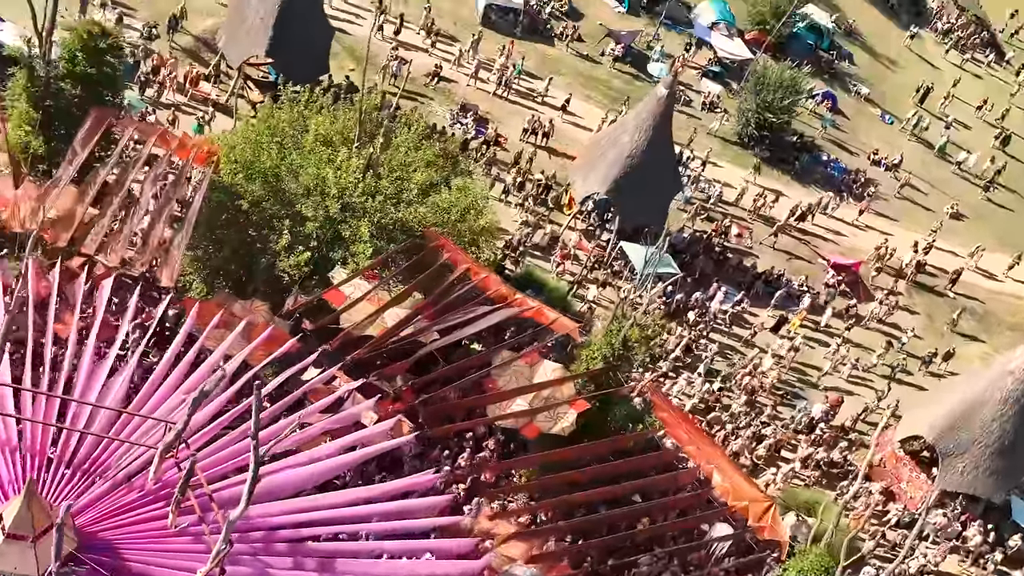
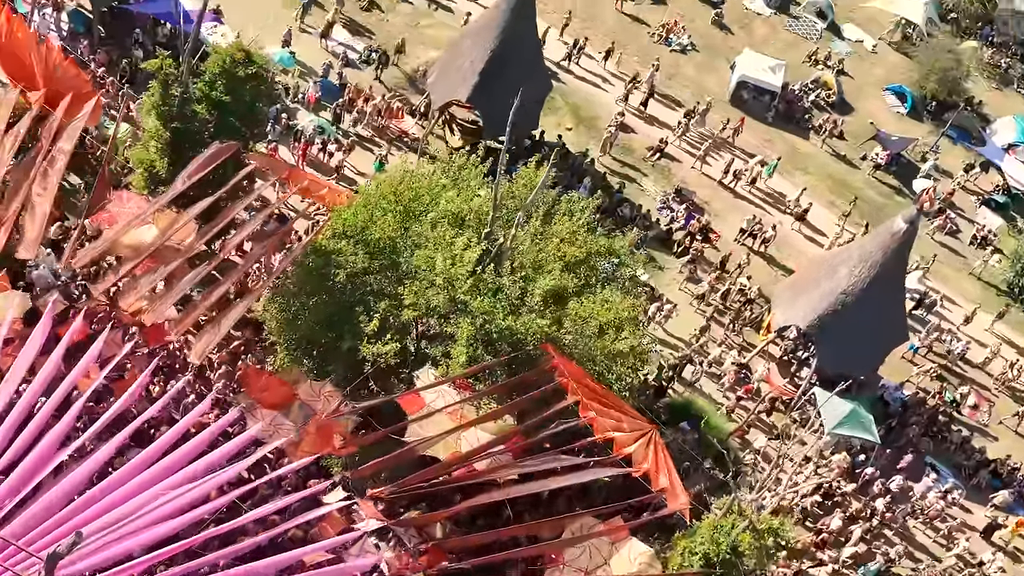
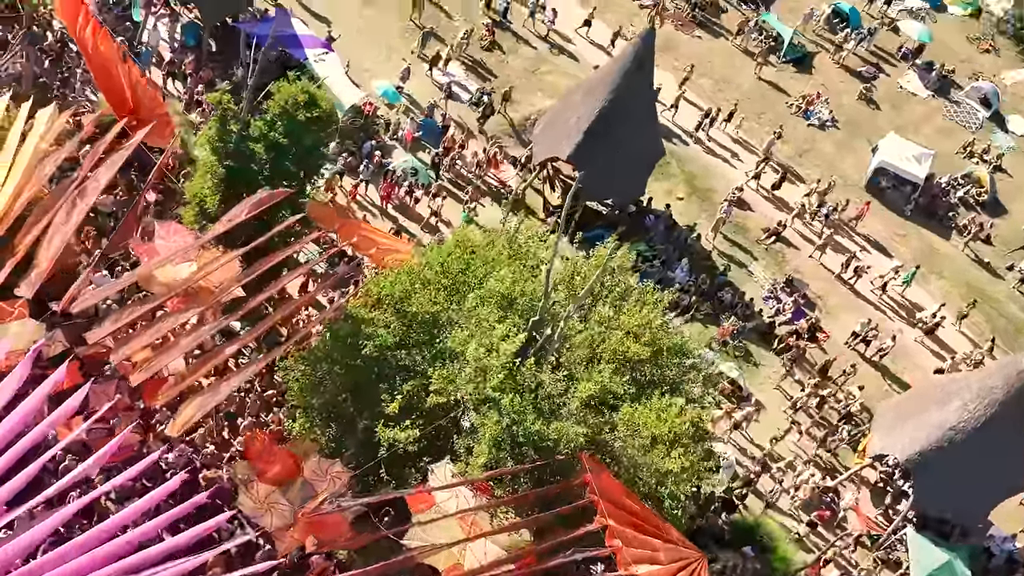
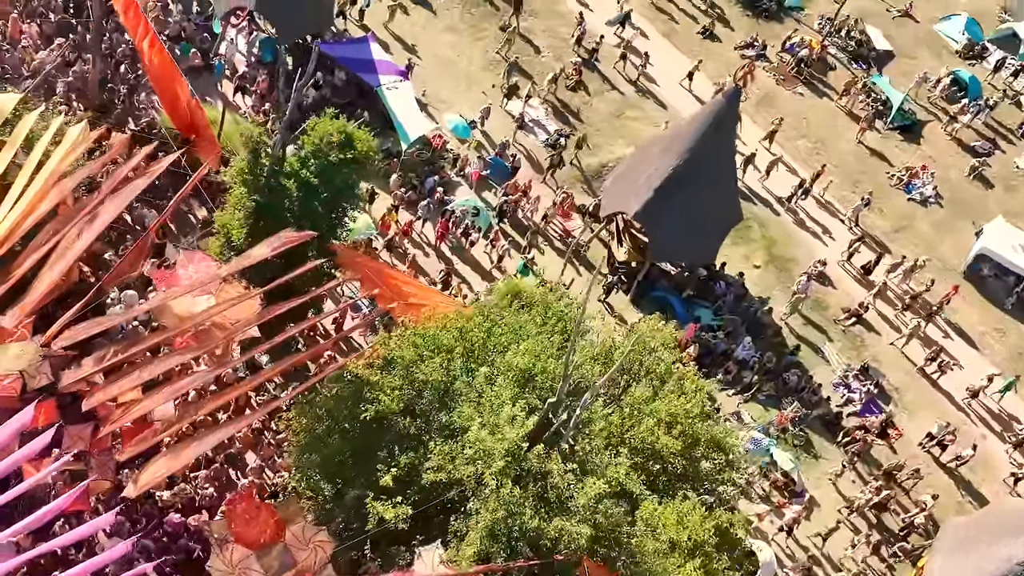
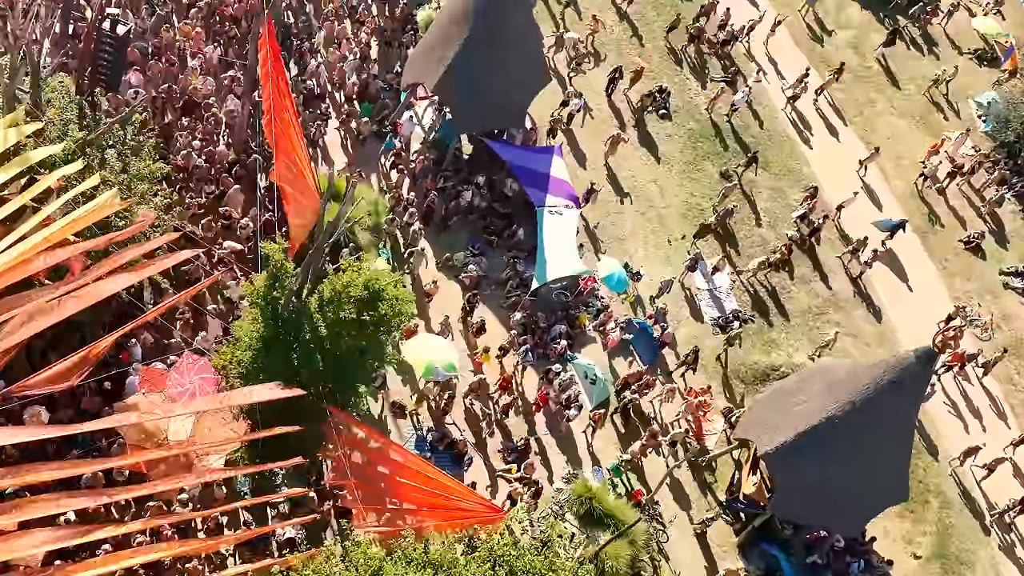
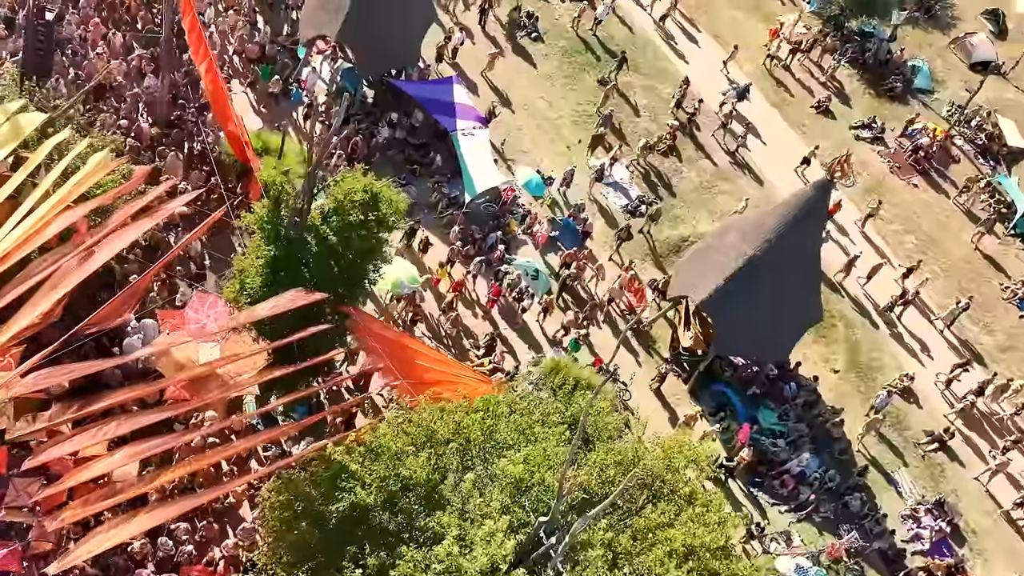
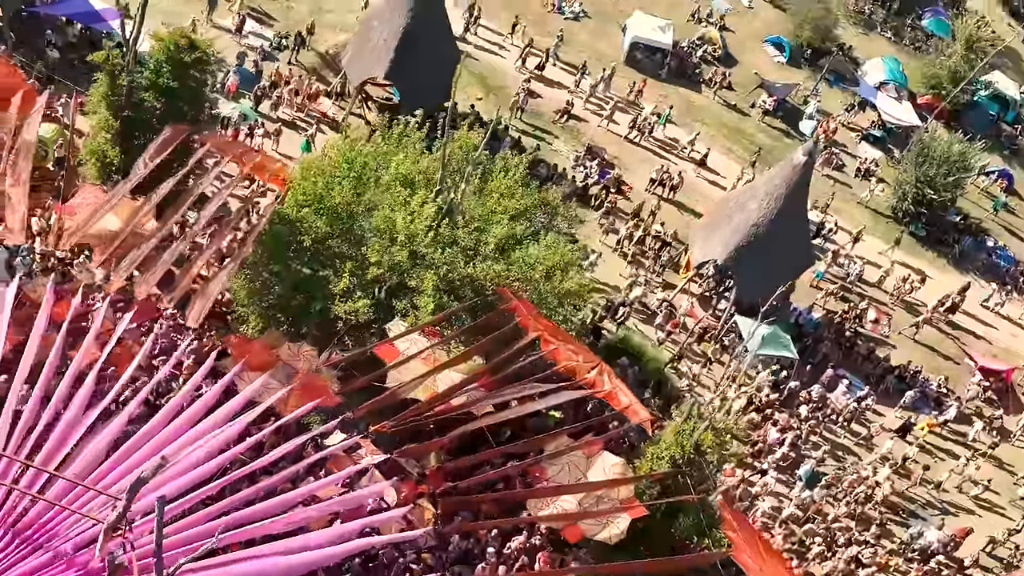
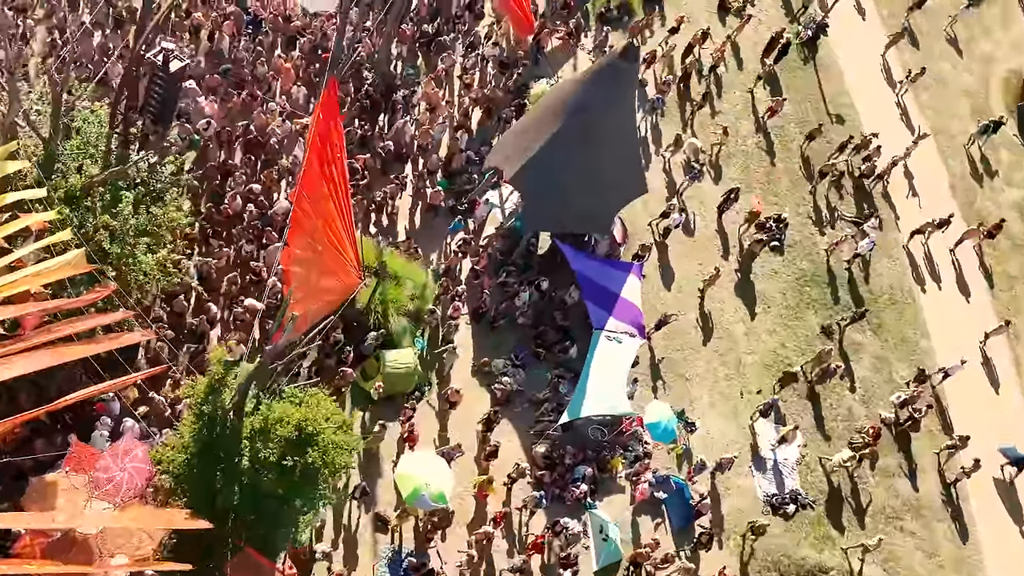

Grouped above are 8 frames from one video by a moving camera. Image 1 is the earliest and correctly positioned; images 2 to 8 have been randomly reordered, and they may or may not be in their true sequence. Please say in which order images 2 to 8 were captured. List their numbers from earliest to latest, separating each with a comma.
7, 2, 3, 4, 6, 5, 8
